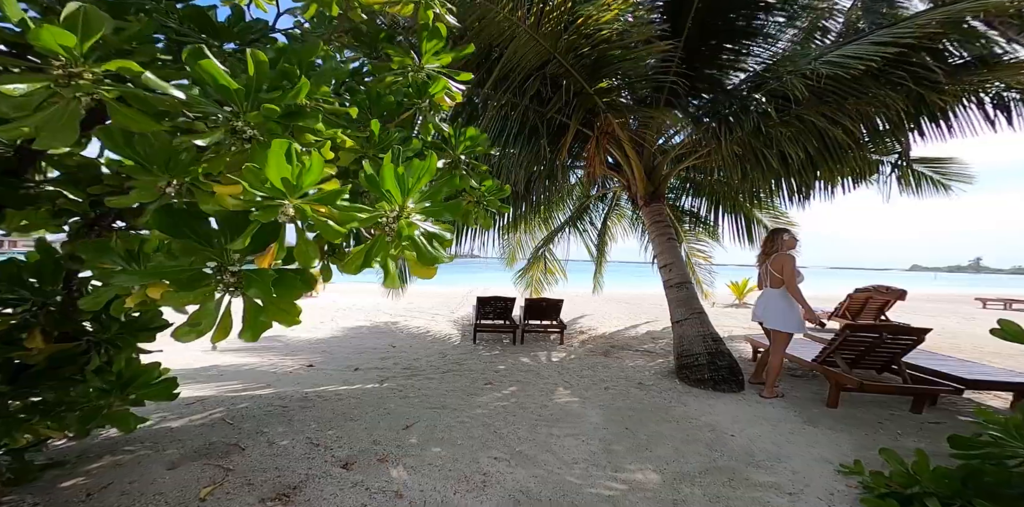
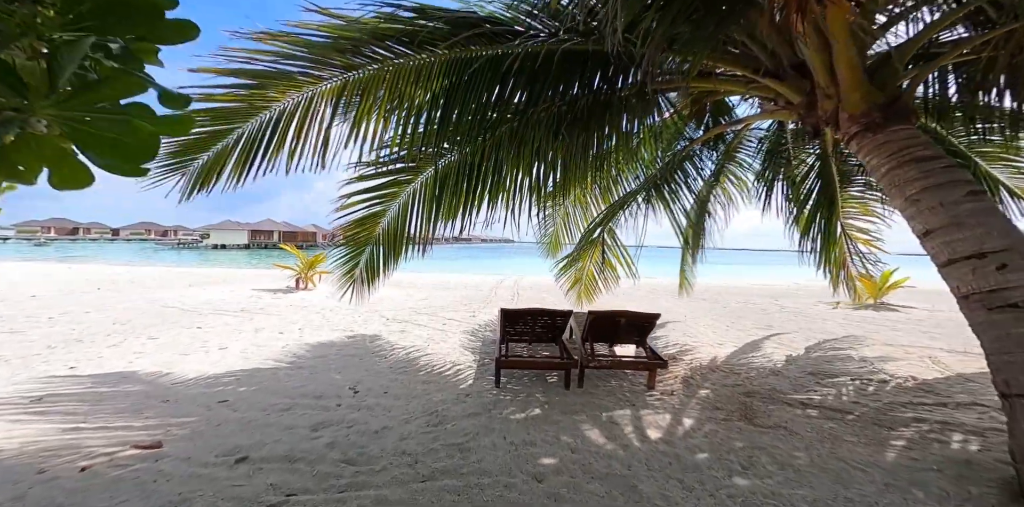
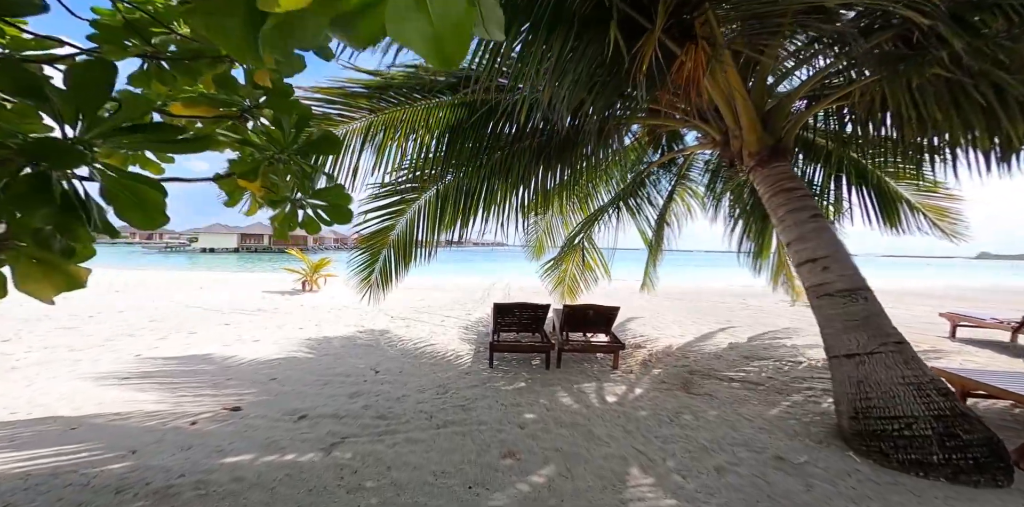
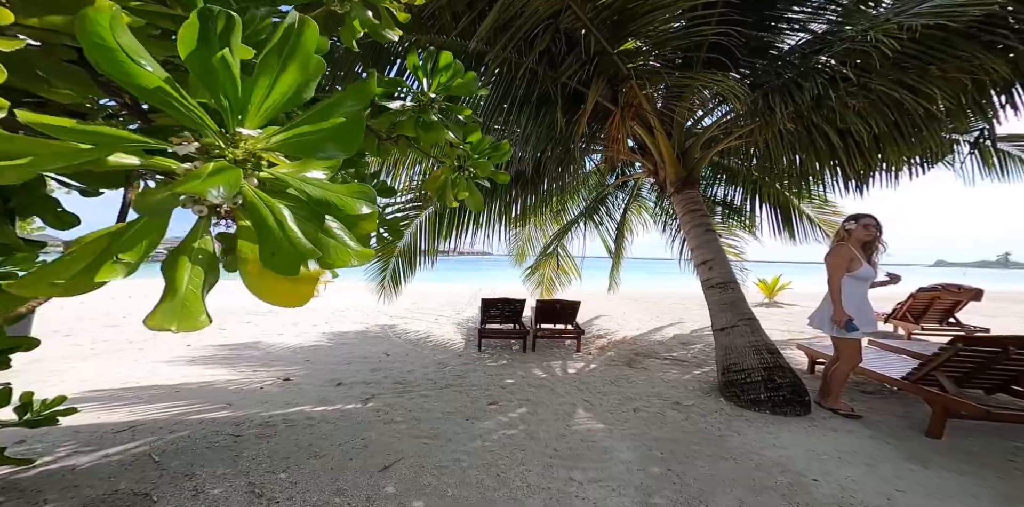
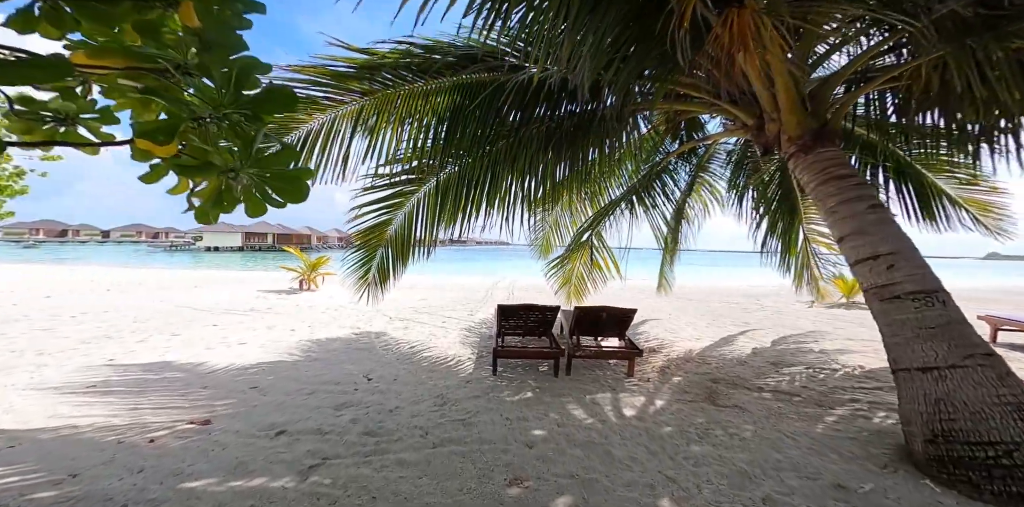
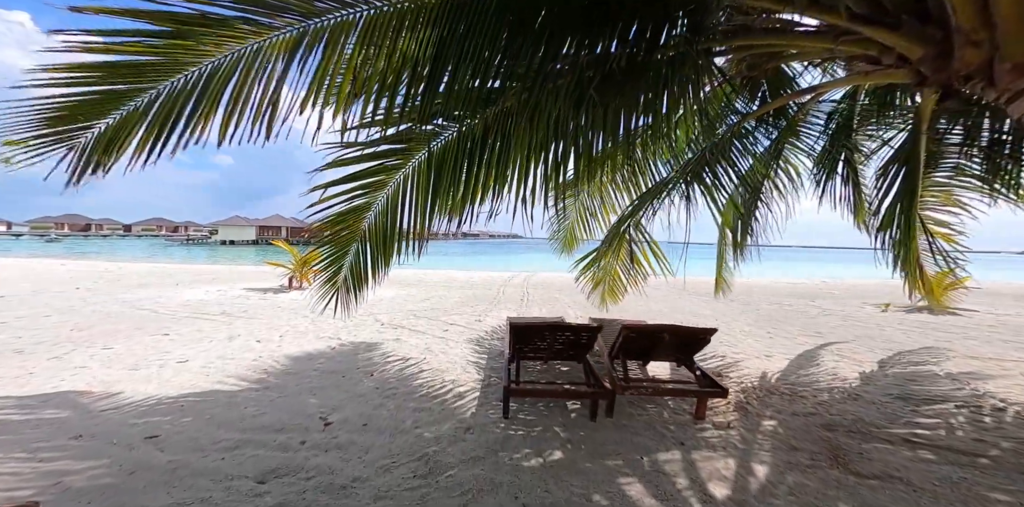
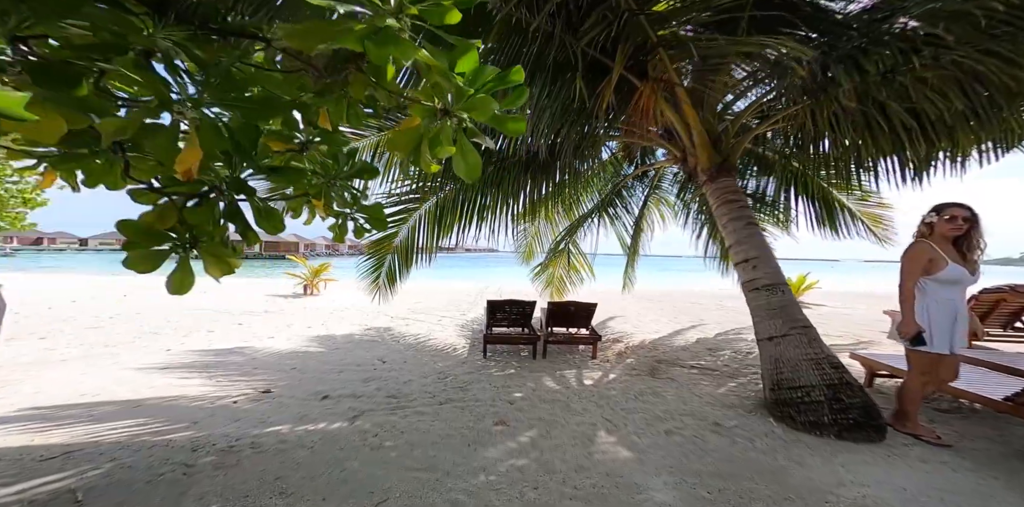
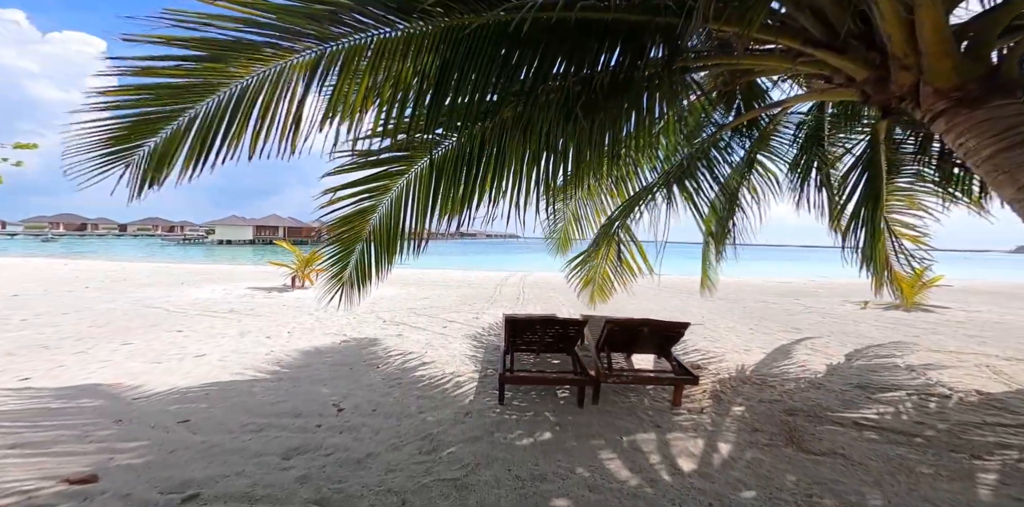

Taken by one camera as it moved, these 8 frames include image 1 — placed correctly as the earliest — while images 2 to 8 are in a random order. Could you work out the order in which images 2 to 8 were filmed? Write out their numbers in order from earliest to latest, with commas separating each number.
4, 7, 3, 5, 2, 8, 6
